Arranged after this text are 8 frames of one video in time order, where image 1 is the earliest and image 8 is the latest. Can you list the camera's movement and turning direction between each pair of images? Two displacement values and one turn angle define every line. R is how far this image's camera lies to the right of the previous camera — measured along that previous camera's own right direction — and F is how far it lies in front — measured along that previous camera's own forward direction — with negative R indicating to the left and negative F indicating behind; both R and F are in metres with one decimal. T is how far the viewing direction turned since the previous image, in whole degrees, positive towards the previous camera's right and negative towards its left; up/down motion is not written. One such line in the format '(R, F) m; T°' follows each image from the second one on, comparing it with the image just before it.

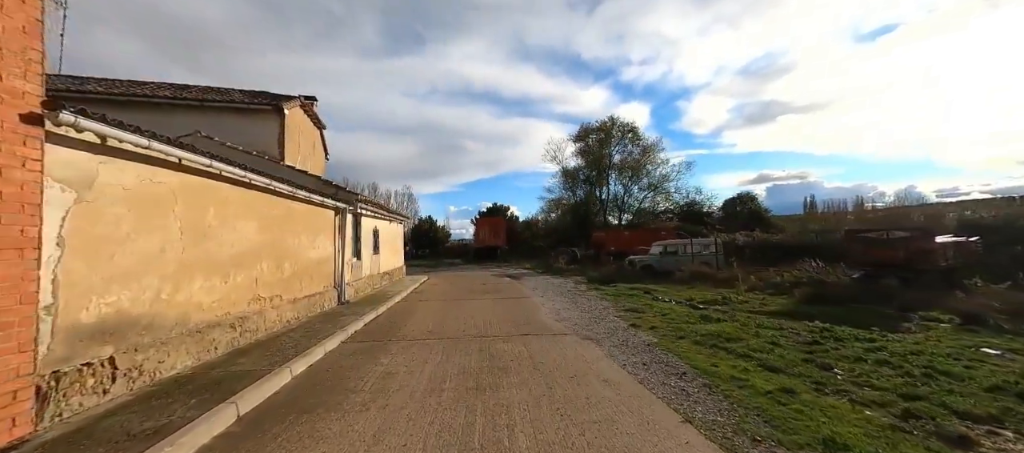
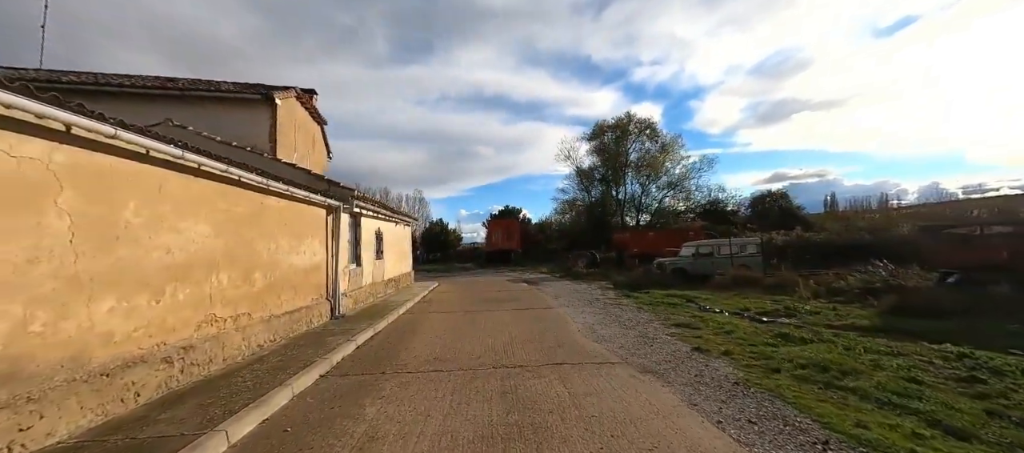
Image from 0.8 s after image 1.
(-0.3, +1.8) m; -2°
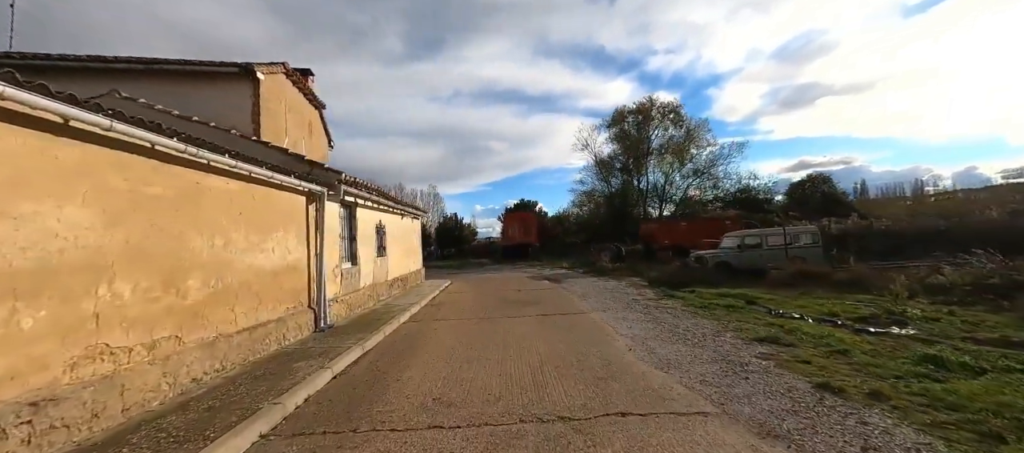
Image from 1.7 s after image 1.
(-0.2, +2.1) m; -2°
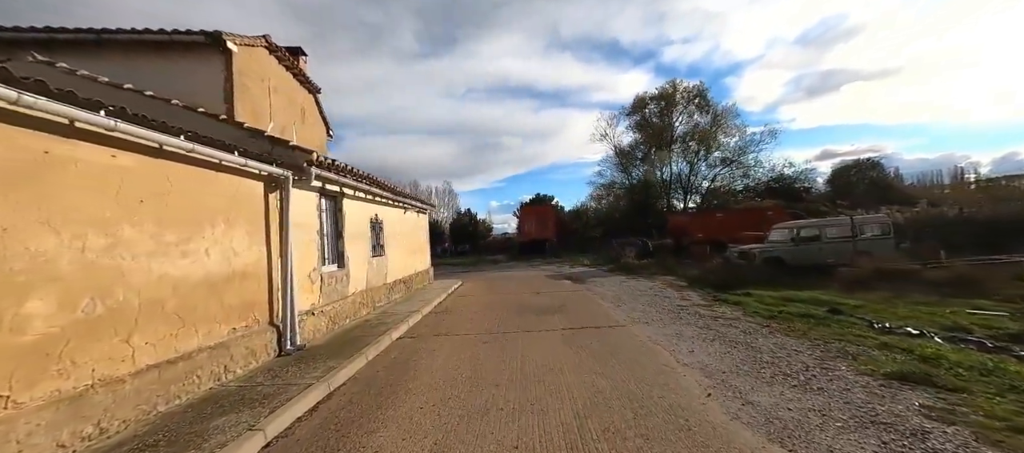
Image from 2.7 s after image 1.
(0.0, +2.0) m; -2°
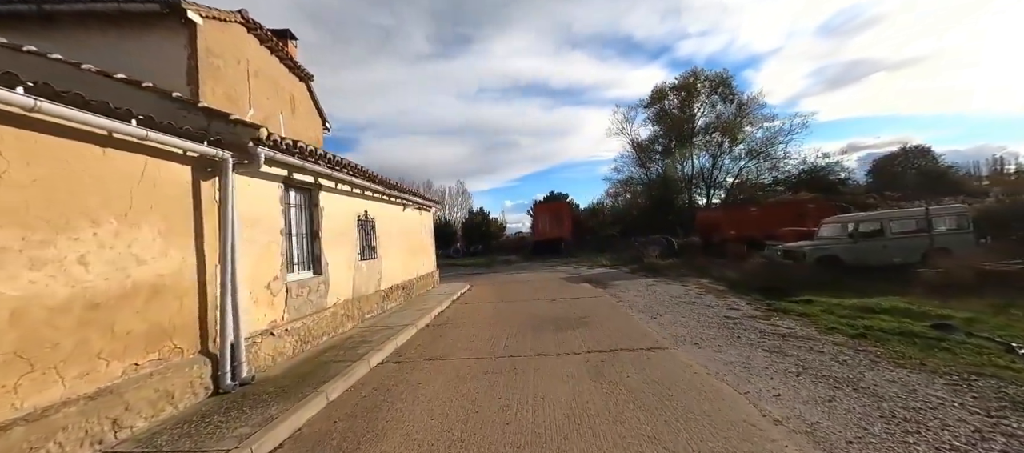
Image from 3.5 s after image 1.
(+0.1, +1.6) m; -2°
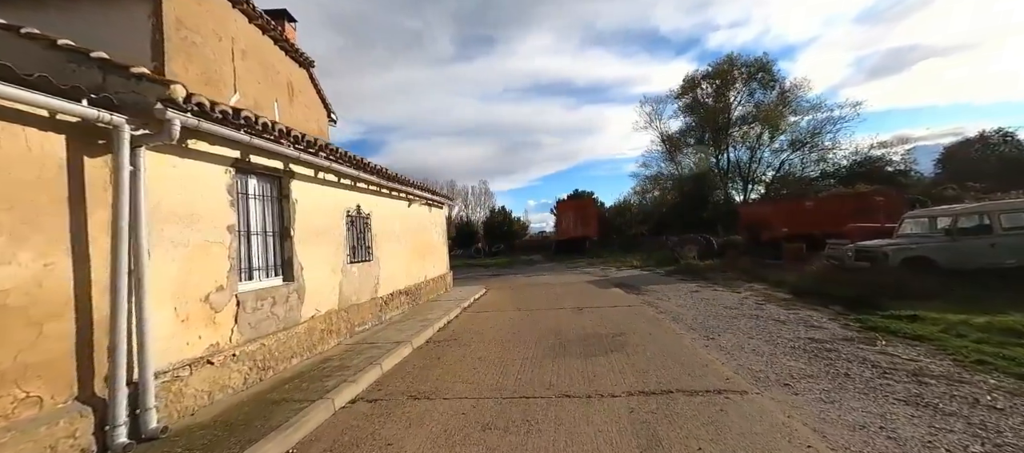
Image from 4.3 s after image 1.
(+0.1, +1.6) m; -3°
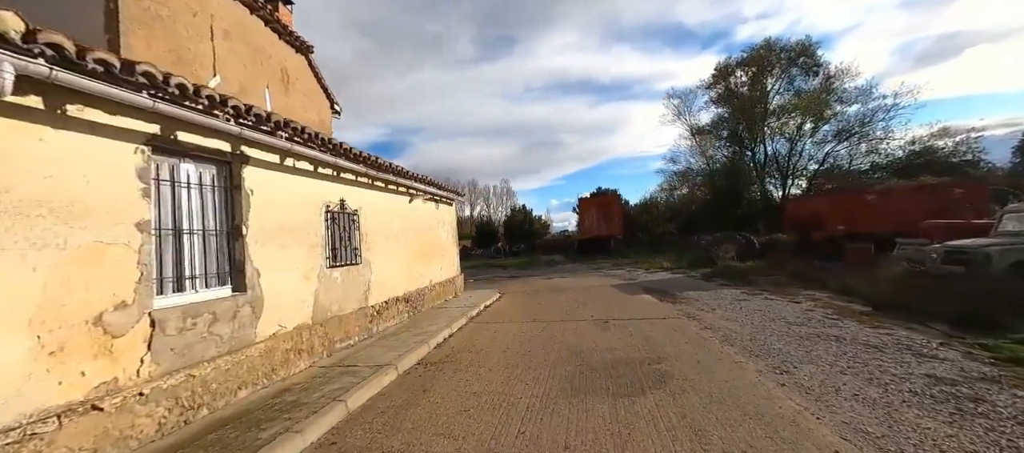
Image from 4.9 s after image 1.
(+0.2, +1.4) m; -3°
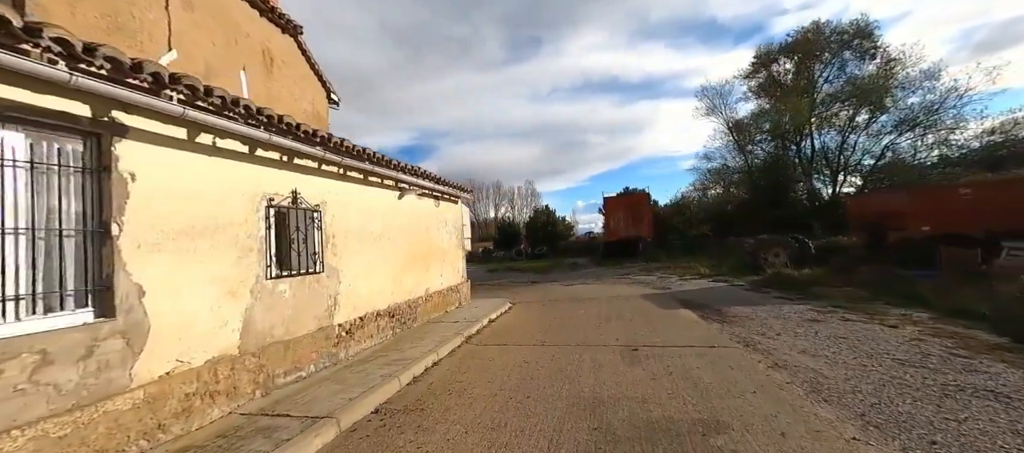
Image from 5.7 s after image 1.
(+0.4, +1.7) m; -4°
